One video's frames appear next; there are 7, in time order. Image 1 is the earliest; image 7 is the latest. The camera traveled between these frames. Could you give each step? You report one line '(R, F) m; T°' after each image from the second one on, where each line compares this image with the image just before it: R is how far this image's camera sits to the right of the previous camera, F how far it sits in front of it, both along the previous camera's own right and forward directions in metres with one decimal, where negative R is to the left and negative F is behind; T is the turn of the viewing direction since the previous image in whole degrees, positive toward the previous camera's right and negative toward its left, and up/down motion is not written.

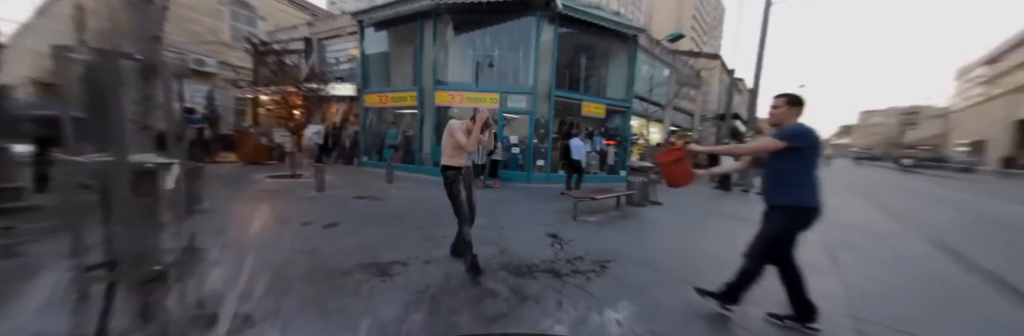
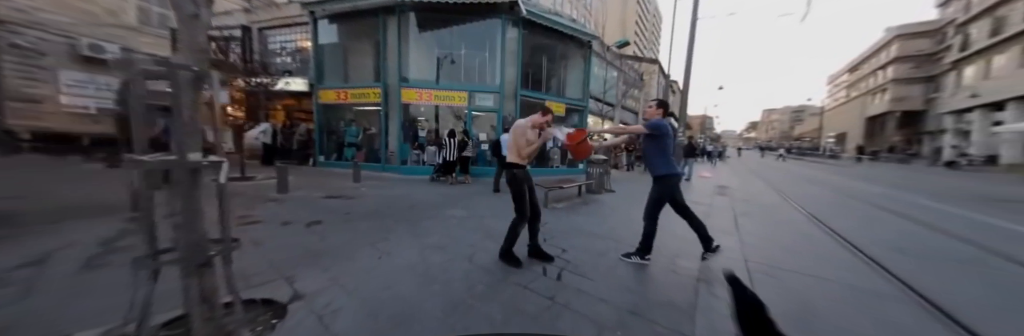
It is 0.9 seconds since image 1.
(-0.3, -0.4) m; +9°
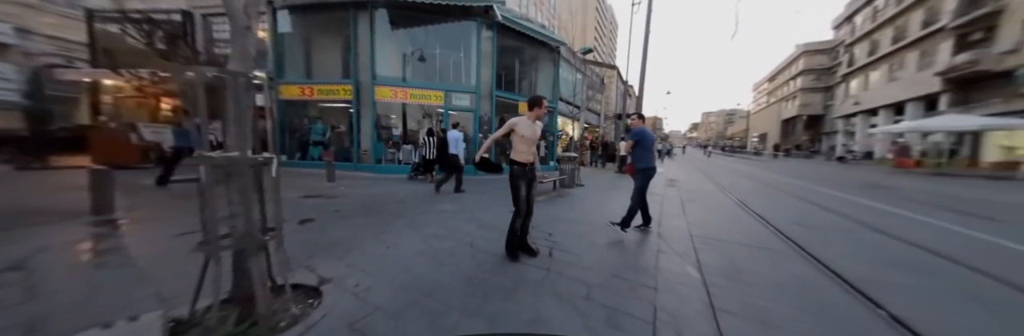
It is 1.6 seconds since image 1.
(-0.4, -0.4) m; +8°
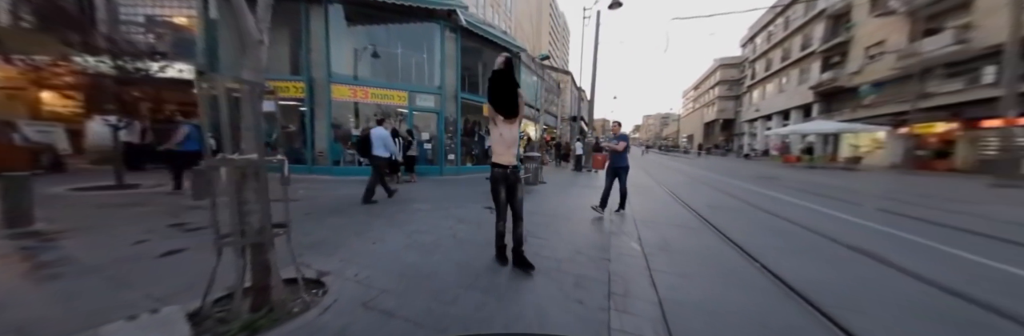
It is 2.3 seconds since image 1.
(-0.3, -0.4) m; +9°
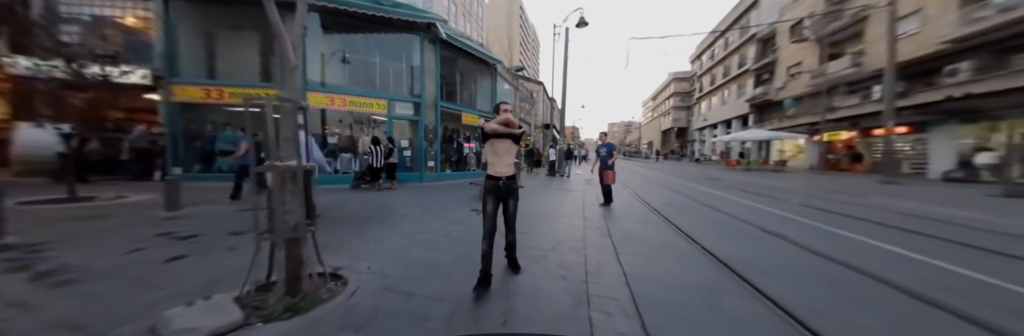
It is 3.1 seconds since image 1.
(-0.2, -0.5) m; +6°
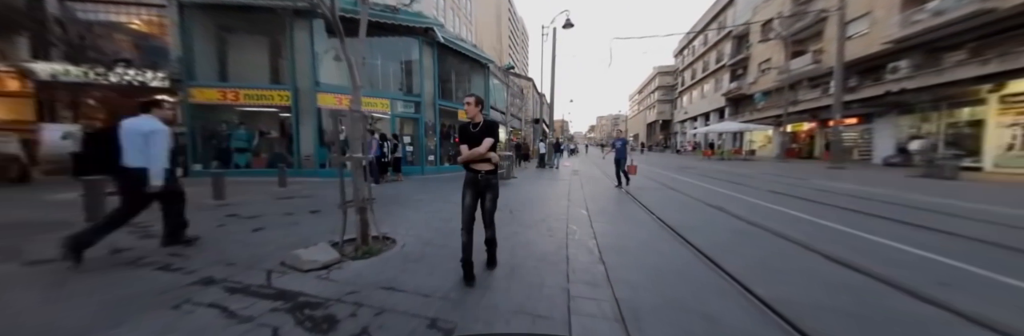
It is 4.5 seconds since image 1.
(-0.1, -1.0) m; +2°
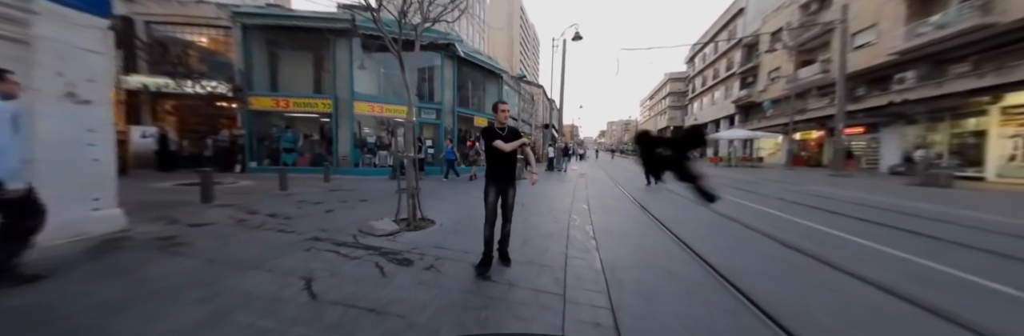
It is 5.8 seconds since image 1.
(-0.1, -0.9) m; -2°
